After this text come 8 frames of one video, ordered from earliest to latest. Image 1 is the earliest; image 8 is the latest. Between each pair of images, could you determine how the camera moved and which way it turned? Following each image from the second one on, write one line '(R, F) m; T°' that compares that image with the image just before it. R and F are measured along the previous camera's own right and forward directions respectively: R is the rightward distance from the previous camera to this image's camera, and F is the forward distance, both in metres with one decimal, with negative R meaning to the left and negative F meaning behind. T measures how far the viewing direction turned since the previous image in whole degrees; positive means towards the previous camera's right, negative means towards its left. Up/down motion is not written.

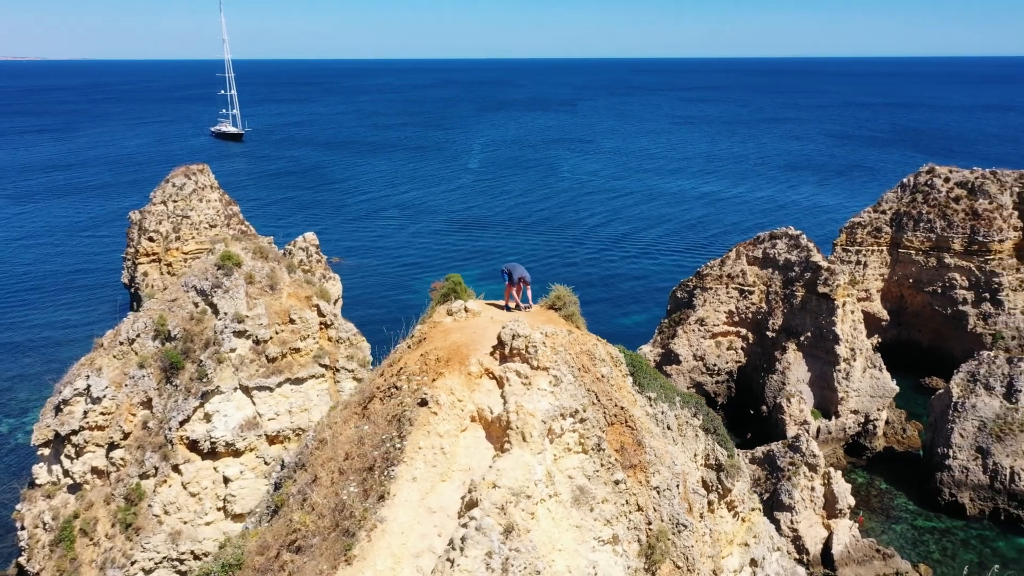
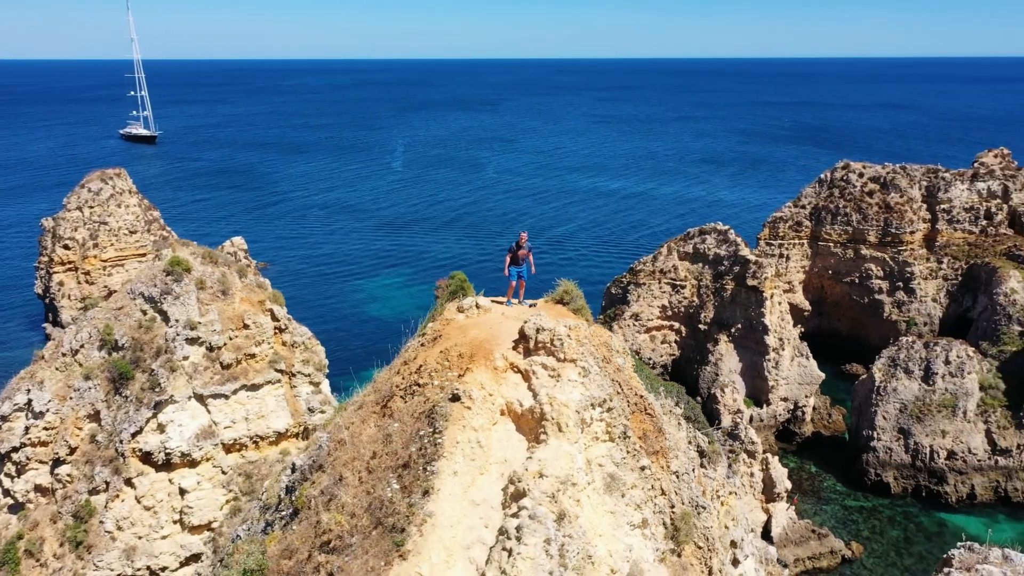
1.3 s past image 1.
(-1.4, -0.2) m; +5°
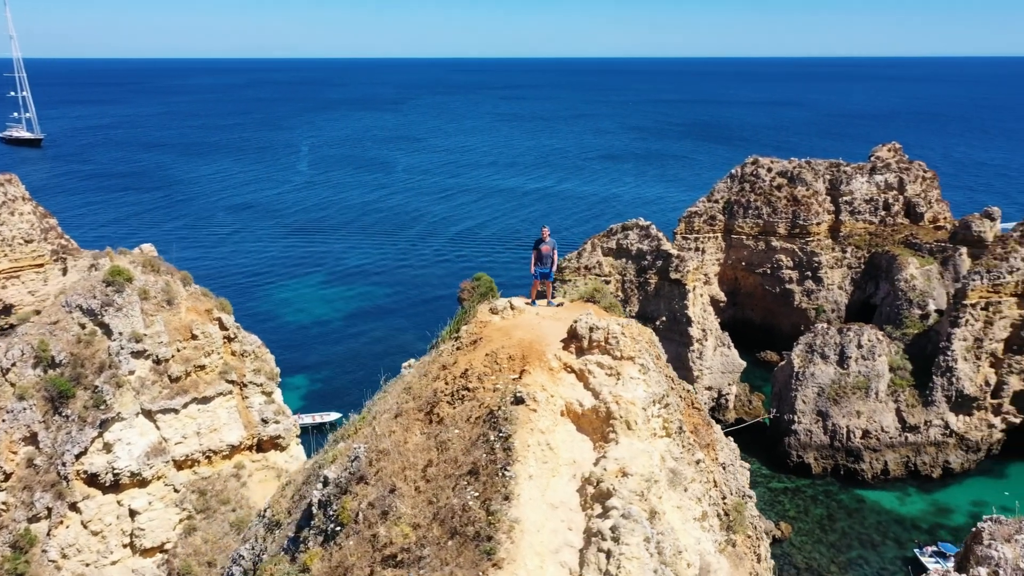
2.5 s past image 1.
(-2.0, +0.2) m; +7°
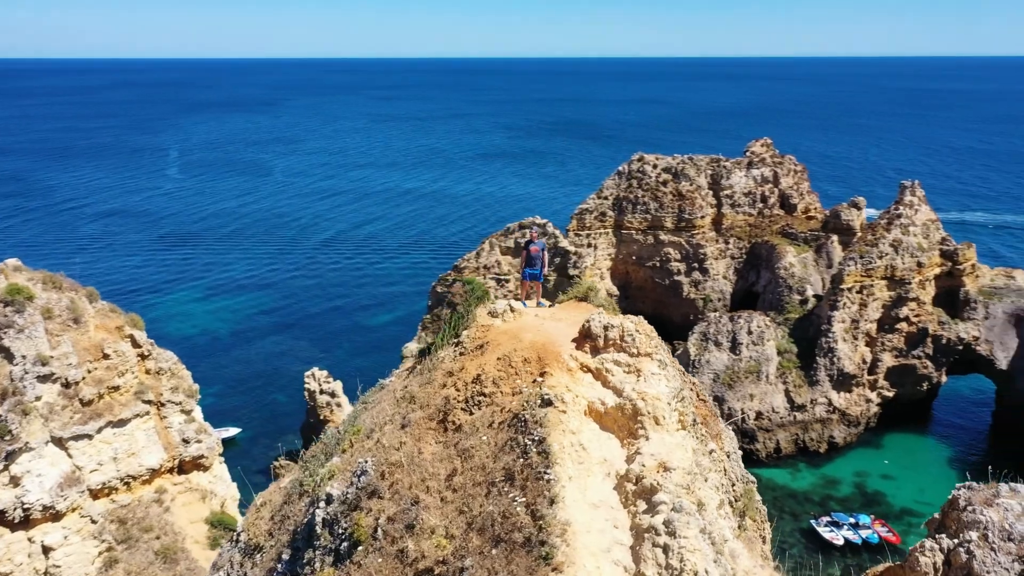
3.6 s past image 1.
(-1.8, +0.2) m; +8°
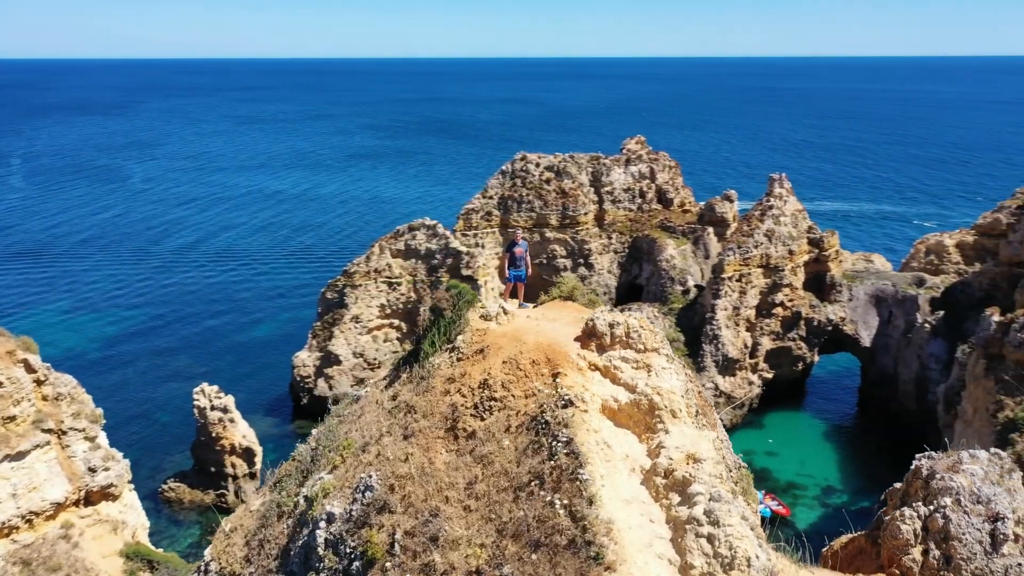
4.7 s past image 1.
(-1.8, +0.2) m; +9°
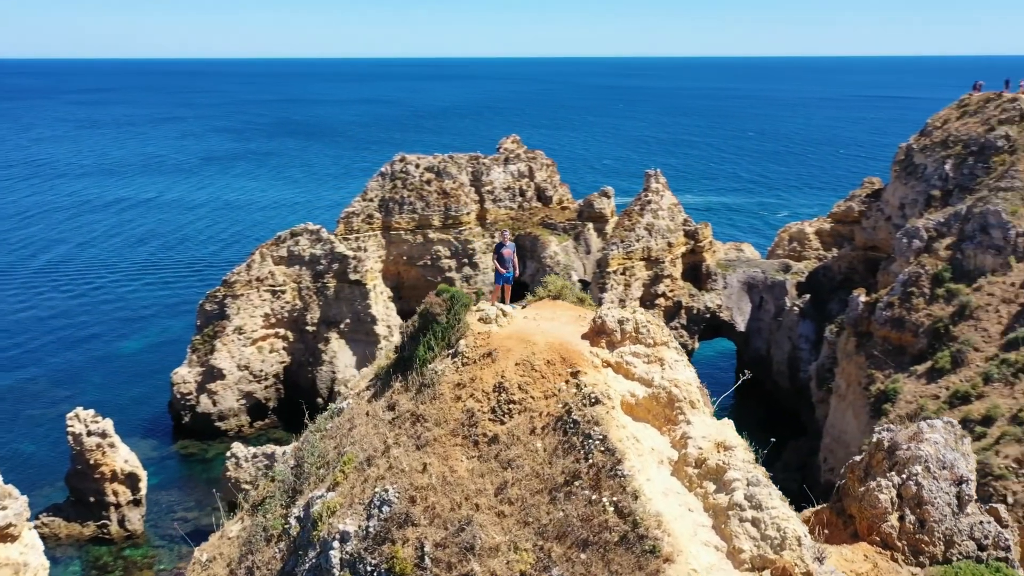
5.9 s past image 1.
(-2.0, +0.2) m; +9°
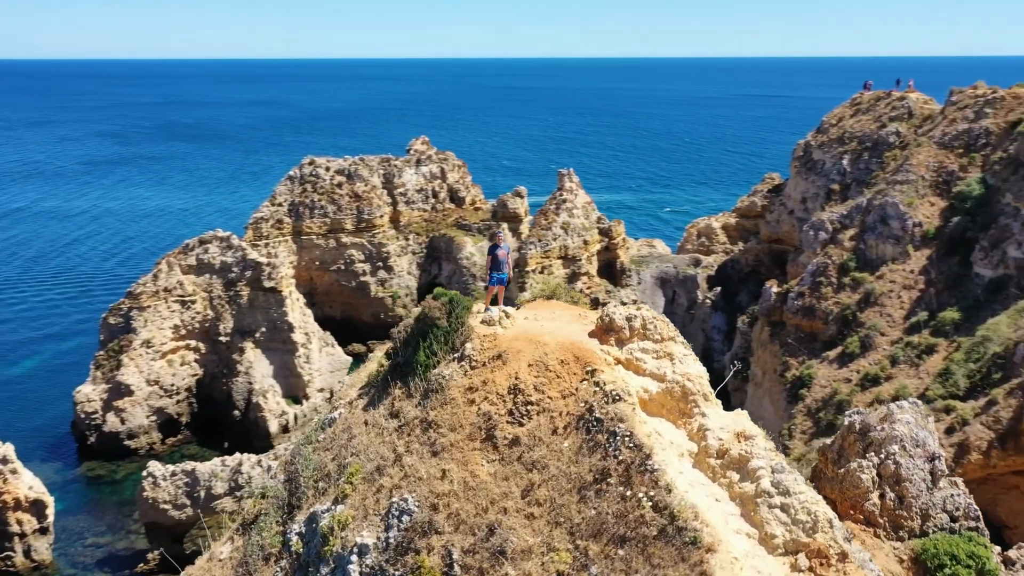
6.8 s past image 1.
(-1.5, +0.1) m; +7°
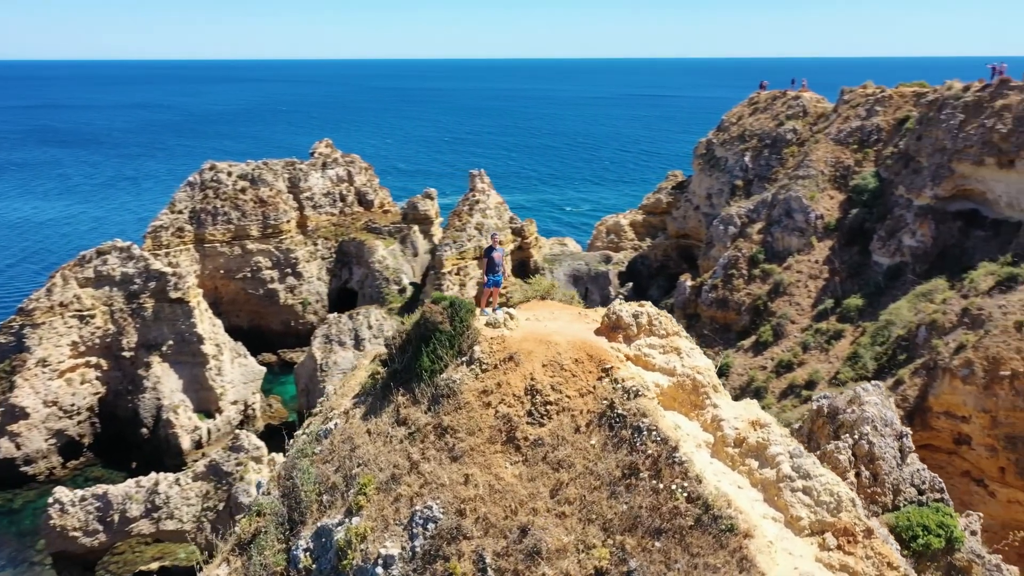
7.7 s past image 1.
(-1.6, +0.1) m; +7°
